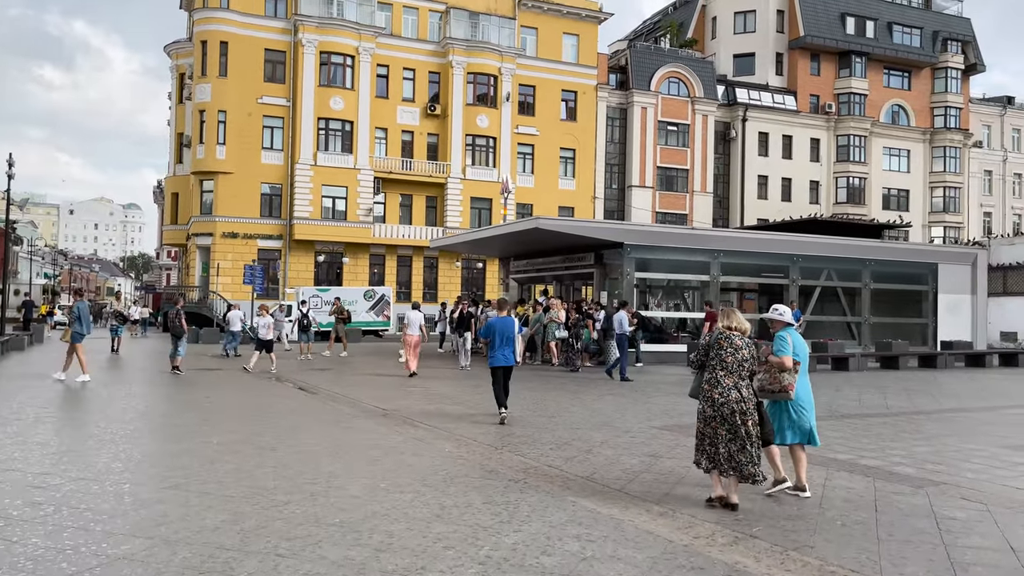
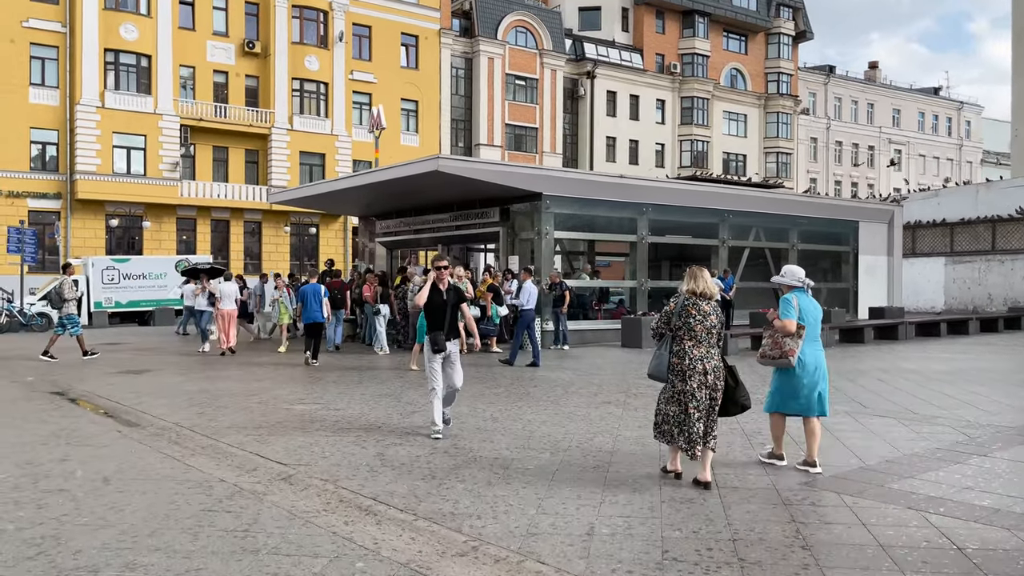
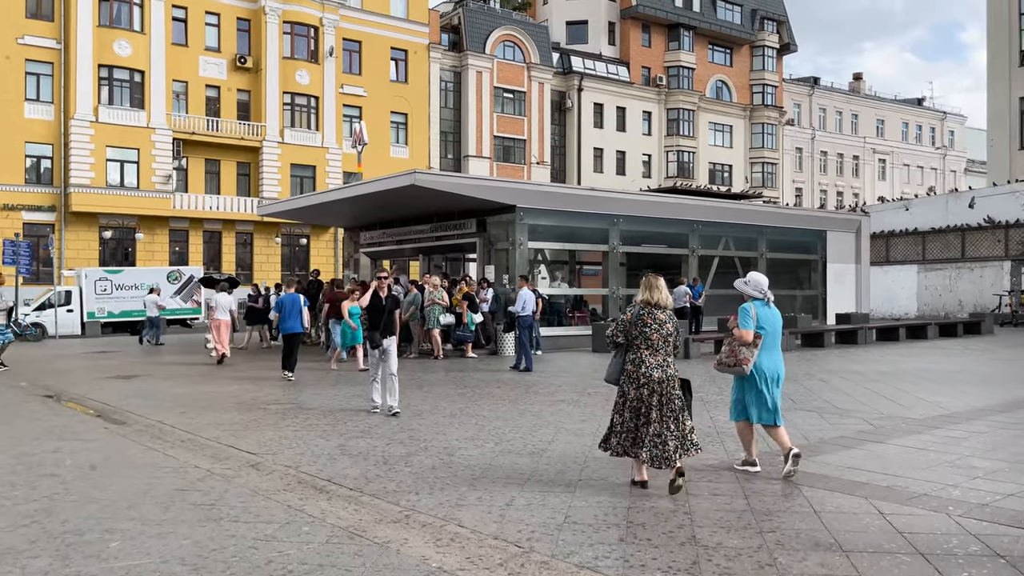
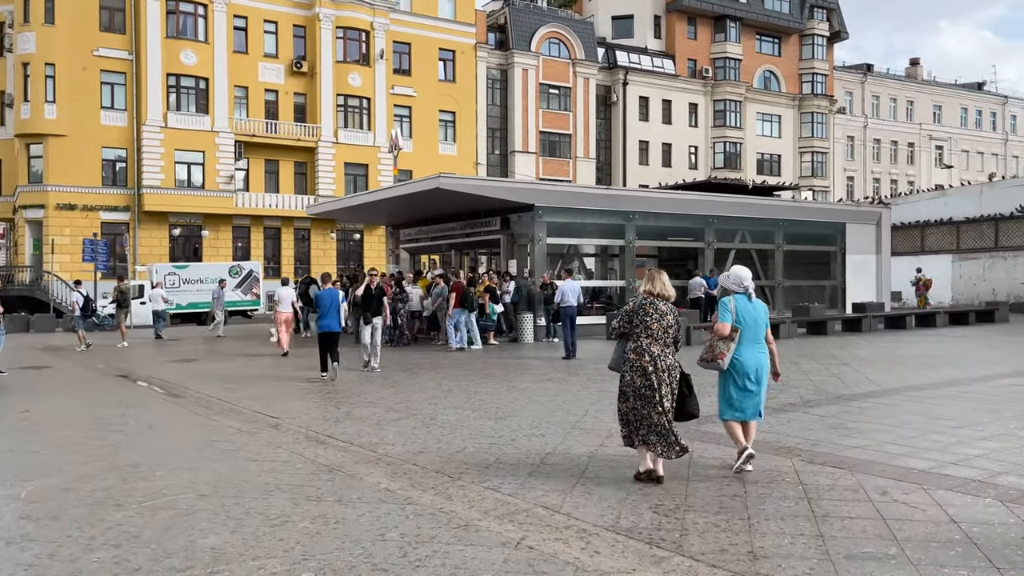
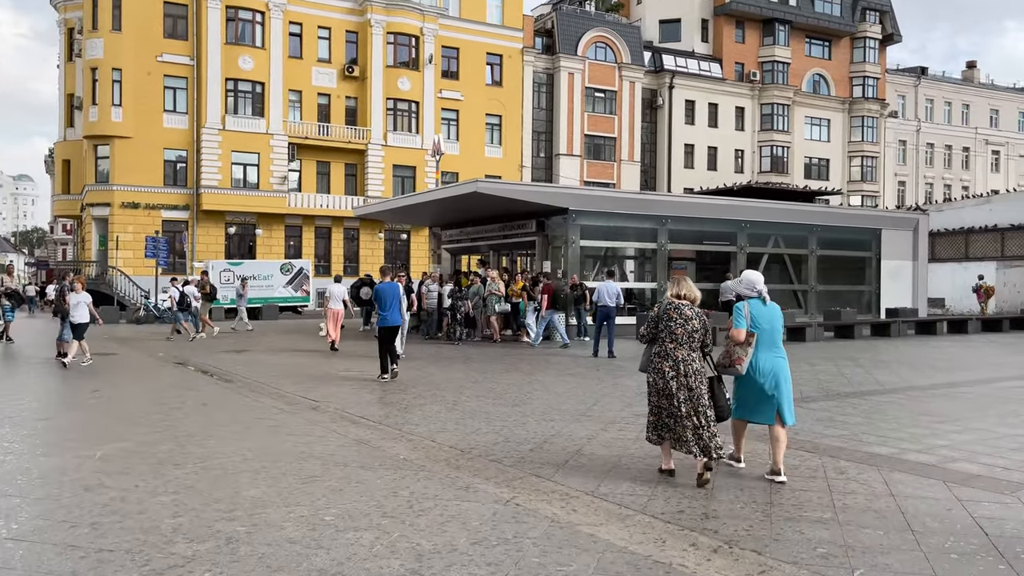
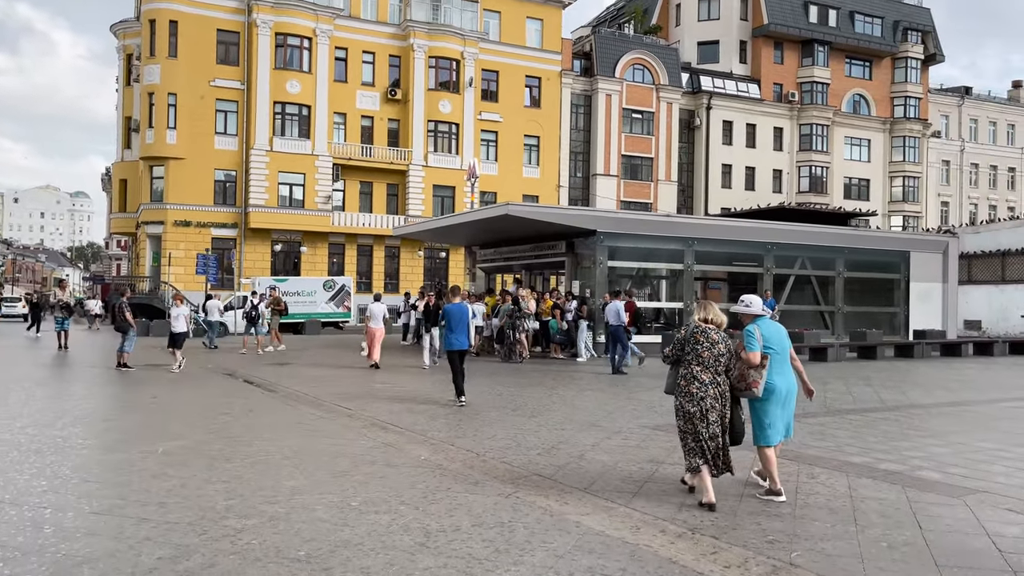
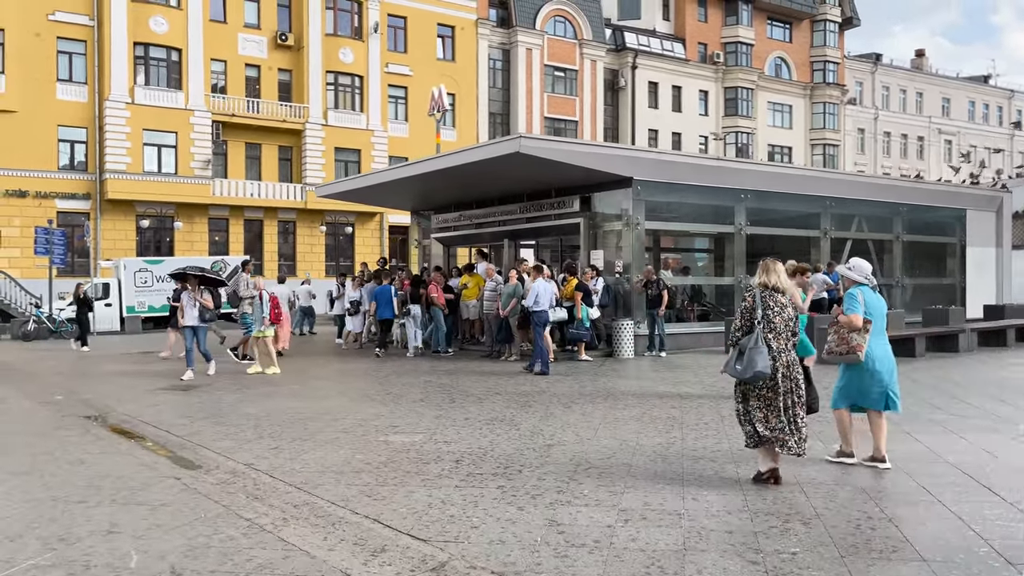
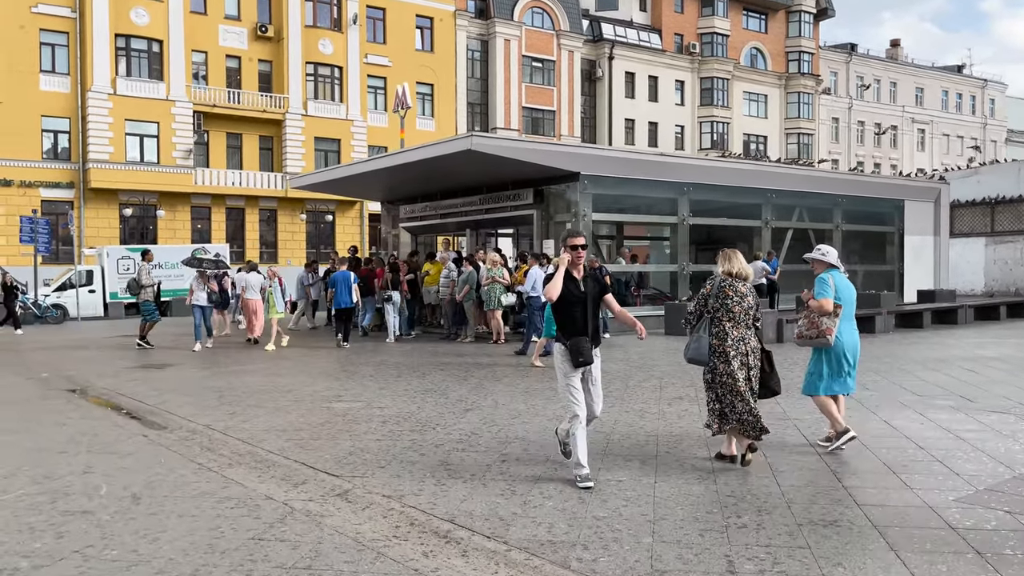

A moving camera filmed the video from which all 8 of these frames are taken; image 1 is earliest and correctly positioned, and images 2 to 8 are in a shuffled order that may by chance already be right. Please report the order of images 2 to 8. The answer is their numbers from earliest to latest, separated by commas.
6, 5, 4, 3, 2, 8, 7
